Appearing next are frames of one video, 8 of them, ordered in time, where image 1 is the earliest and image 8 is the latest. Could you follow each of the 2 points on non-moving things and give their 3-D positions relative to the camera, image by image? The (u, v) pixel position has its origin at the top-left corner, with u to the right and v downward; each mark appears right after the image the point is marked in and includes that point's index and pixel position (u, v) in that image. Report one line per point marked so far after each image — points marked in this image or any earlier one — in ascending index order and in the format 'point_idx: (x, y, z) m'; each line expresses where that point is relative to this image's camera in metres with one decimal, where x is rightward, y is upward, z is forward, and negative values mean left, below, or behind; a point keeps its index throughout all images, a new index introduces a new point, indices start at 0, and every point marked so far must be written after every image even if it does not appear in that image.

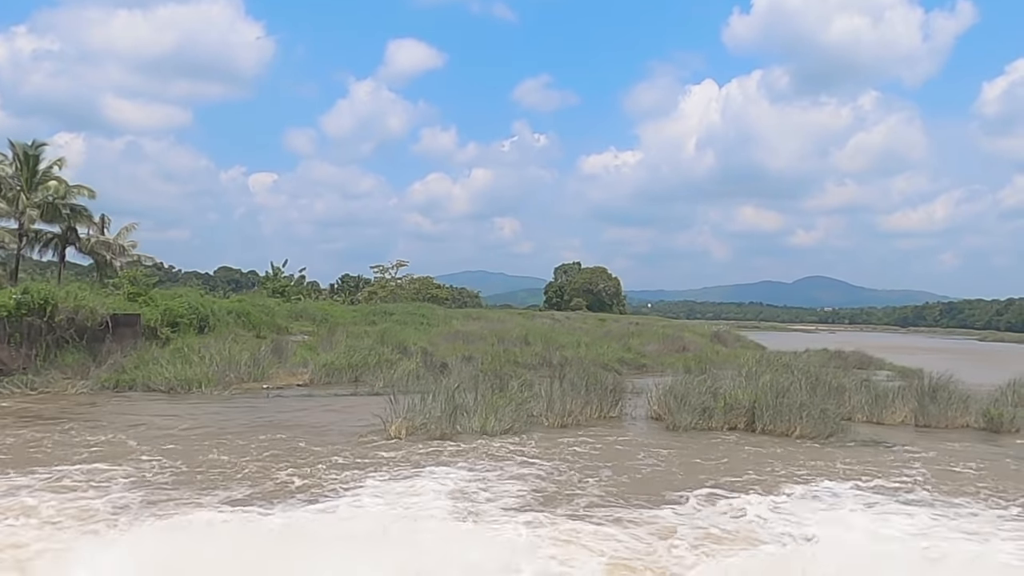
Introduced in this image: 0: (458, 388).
0: (-0.9, -1.6, +13.4) m
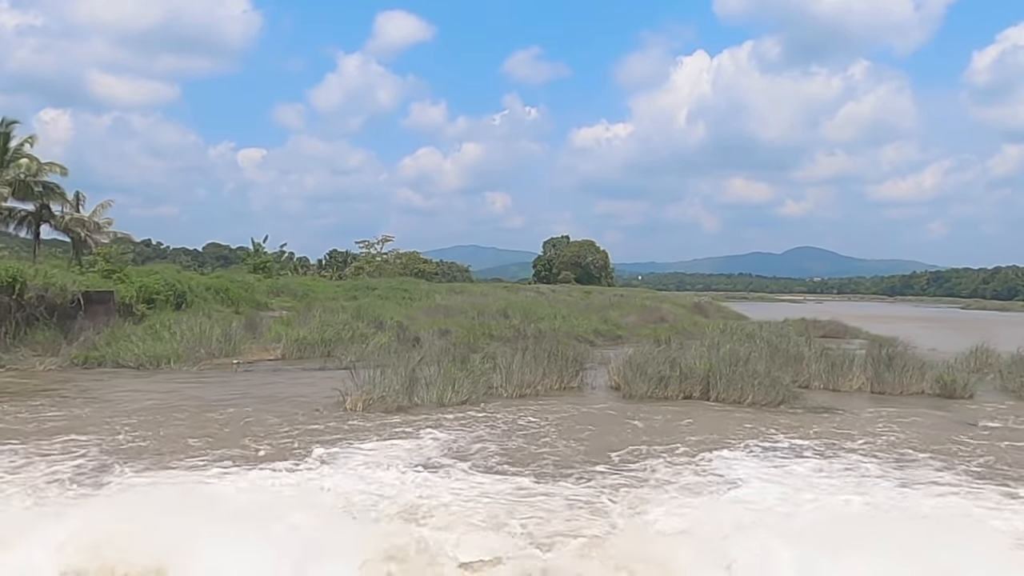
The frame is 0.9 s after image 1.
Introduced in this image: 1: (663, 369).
0: (-1.5, -1.2, +13.5) m
1: (+2.2, -1.2, +12.3) m
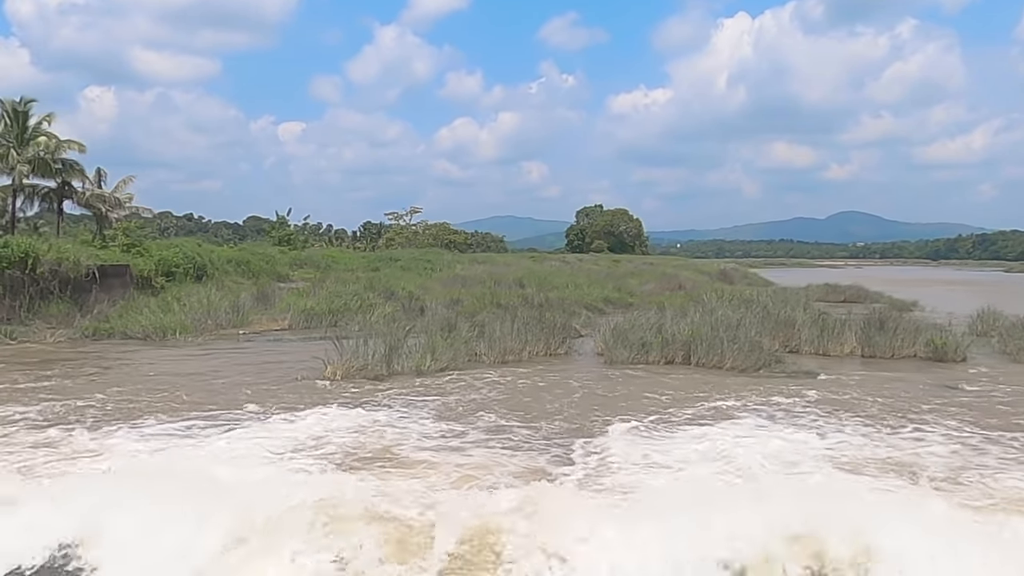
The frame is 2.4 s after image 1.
0: (-1.7, -0.7, +13.7) m
1: (+1.9, -0.7, +12.3) m
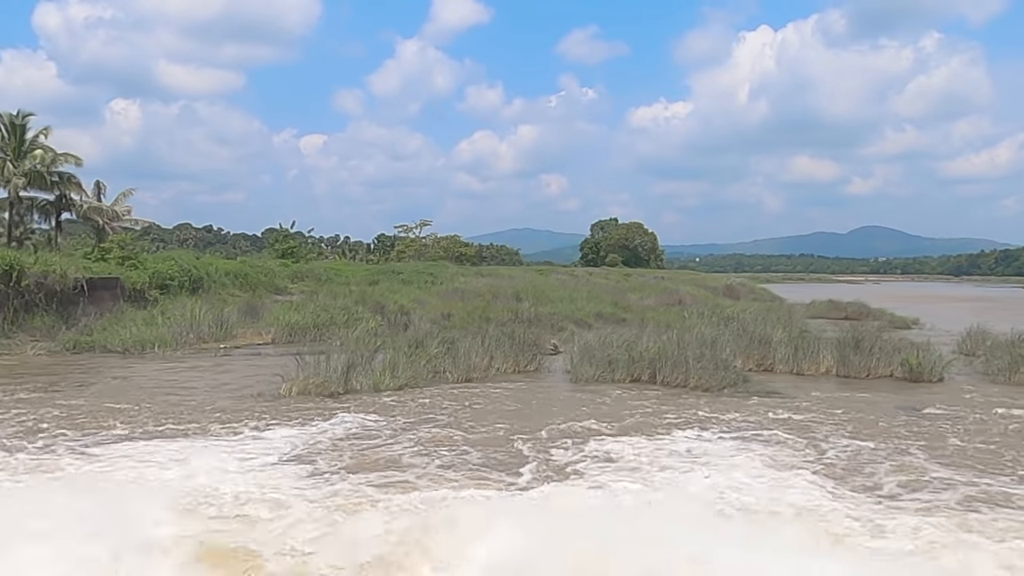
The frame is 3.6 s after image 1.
0: (-2.1, -0.9, +13.6) m
1: (+1.4, -0.9, +12.1) m
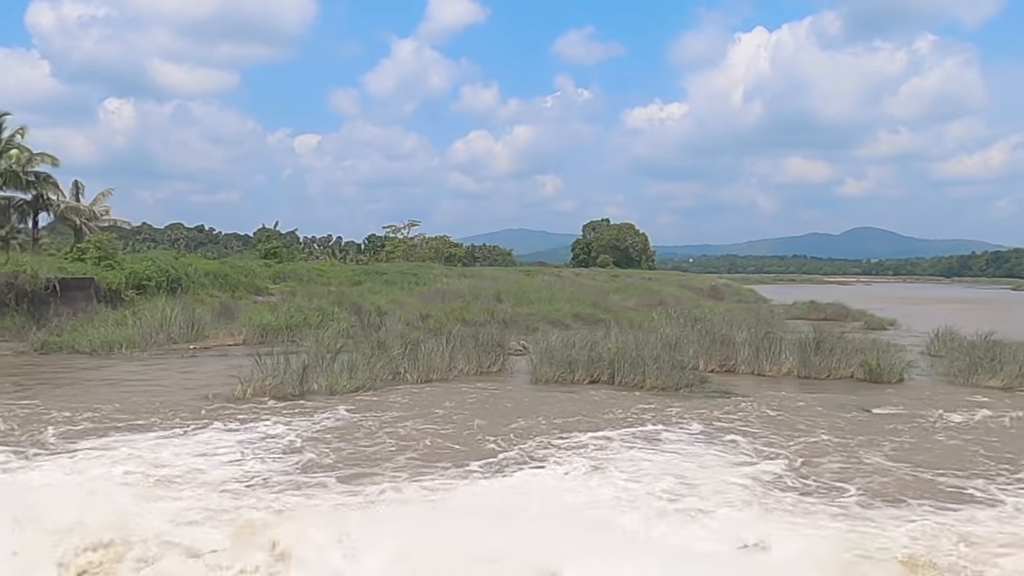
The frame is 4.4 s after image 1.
0: (-2.7, -0.9, +13.6) m
1: (+0.9, -1.0, +12.2) m
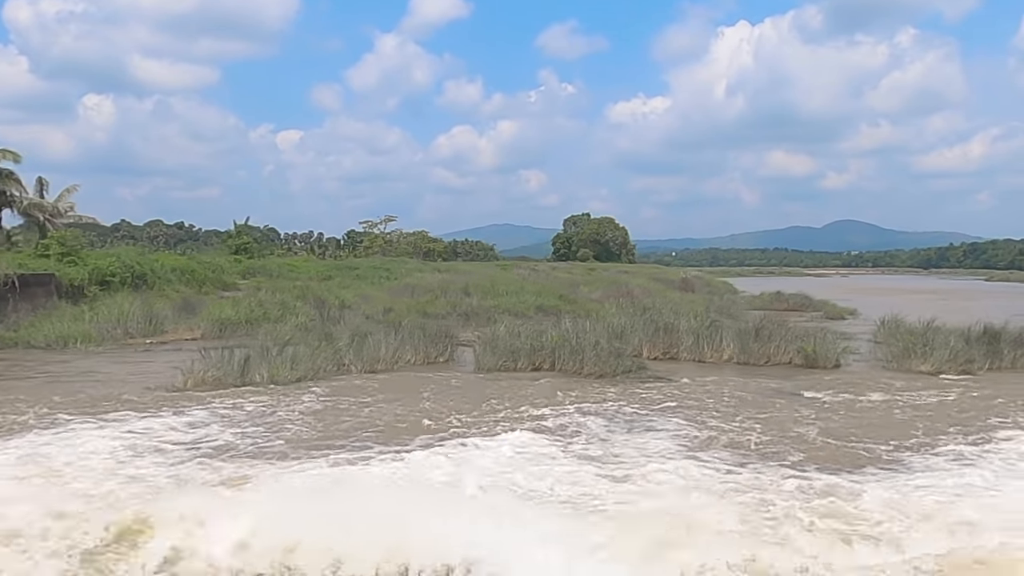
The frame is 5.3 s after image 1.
0: (-3.6, -0.8, +13.7) m
1: (0.0, -0.8, +12.4) m
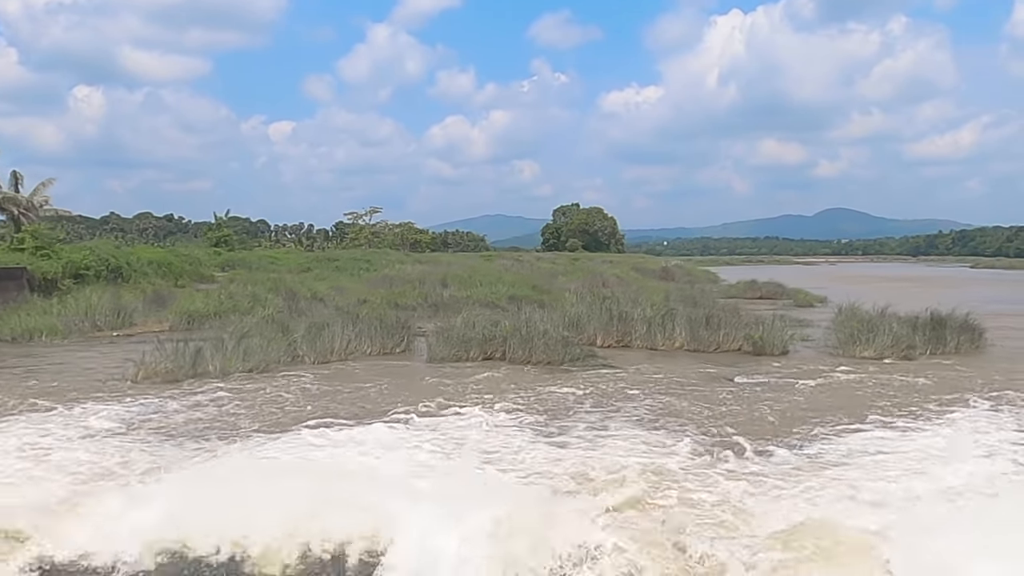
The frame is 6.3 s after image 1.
0: (-4.3, -0.7, +13.9) m
1: (-0.7, -0.7, +12.6) m
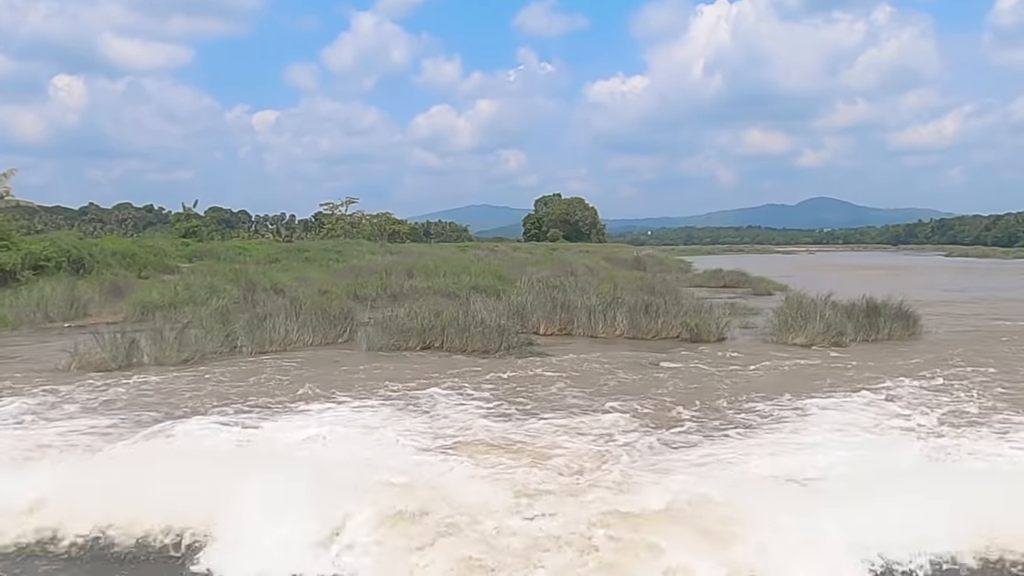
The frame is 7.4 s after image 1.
0: (-5.2, -0.5, +14.0) m
1: (-1.6, -0.5, +12.7) m
